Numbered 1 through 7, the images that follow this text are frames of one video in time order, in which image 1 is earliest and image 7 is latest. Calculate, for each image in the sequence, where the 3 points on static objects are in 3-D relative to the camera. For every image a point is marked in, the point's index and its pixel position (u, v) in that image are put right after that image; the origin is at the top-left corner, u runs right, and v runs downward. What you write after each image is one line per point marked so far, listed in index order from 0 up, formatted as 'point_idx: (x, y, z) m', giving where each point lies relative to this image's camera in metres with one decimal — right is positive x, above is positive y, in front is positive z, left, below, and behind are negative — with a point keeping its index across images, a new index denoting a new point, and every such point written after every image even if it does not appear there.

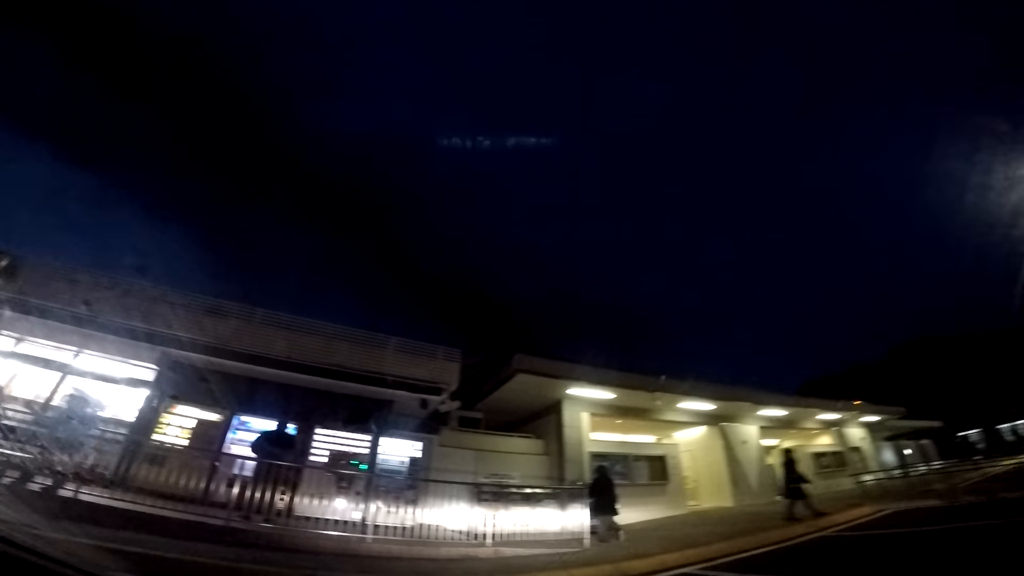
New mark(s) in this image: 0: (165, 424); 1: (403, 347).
0: (-7.2, -2.8, +8.4) m
1: (-2.5, -1.4, +9.5) m
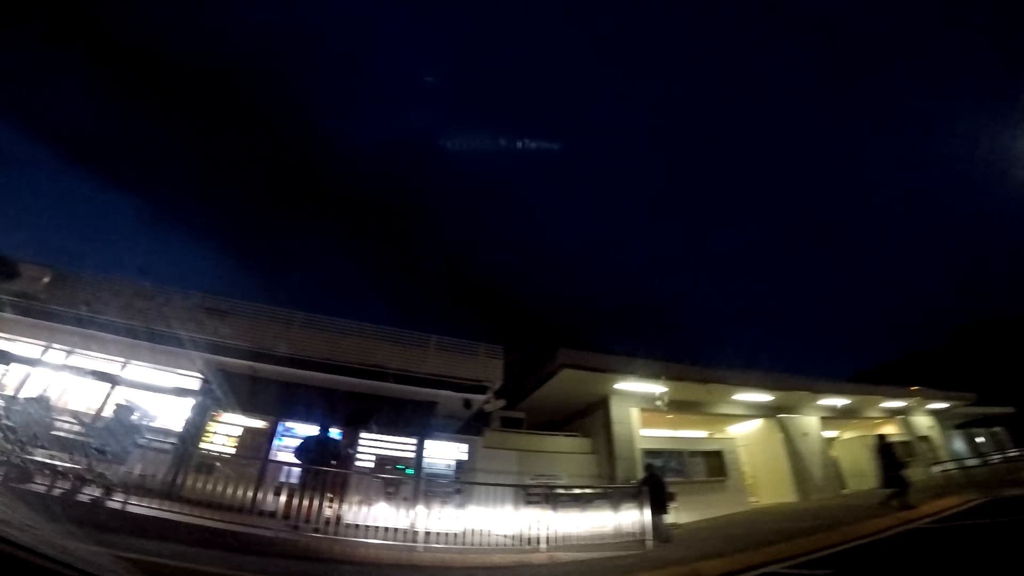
0: (-6.2, -3.0, +8.3) m
1: (-1.5, -1.3, +9.1) m
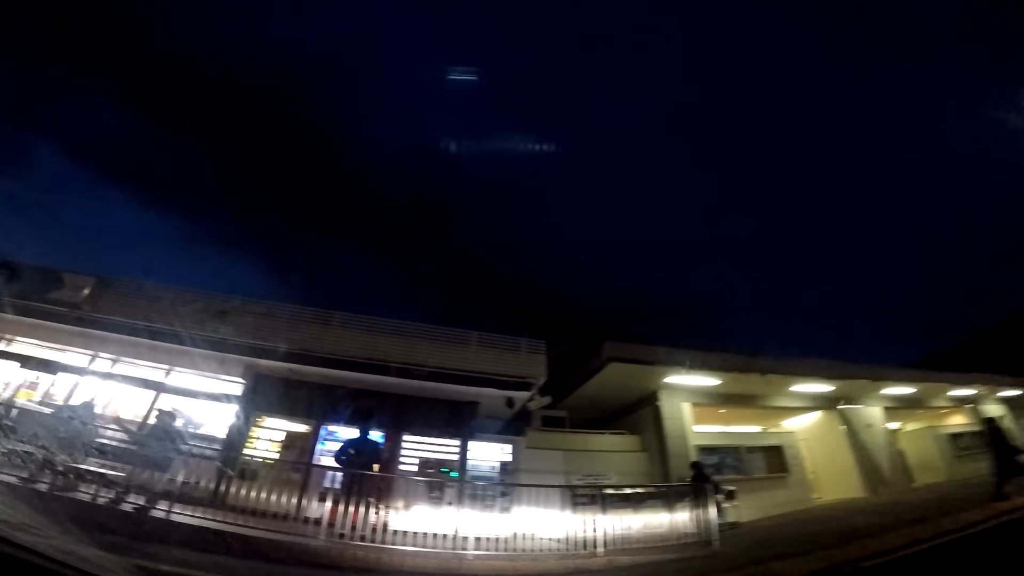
0: (-5.2, -3.1, +8.2) m
1: (-0.5, -1.1, +8.6) m
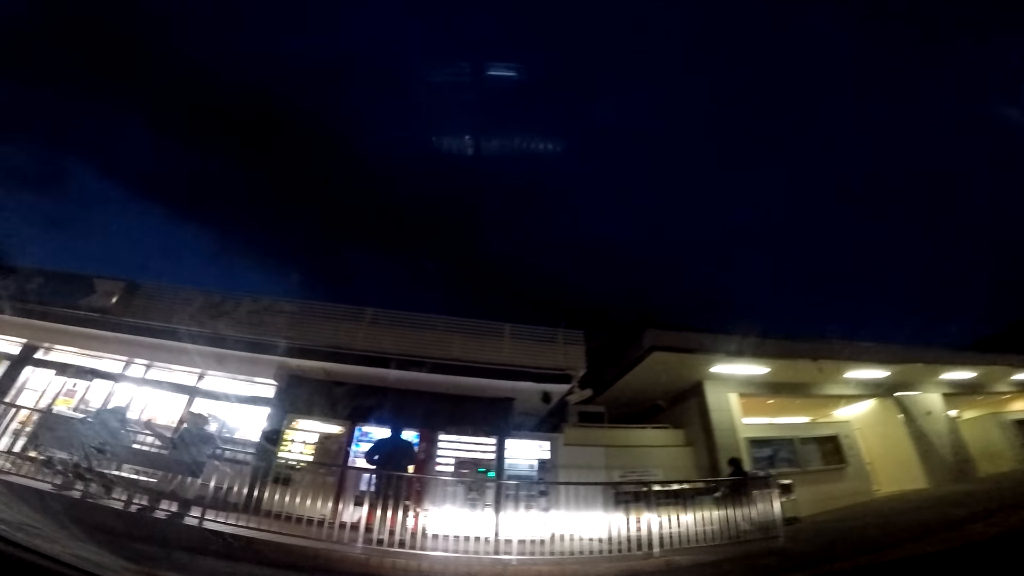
0: (-4.4, -3.0, +8.0) m
1: (+0.2, -0.9, +8.2) m
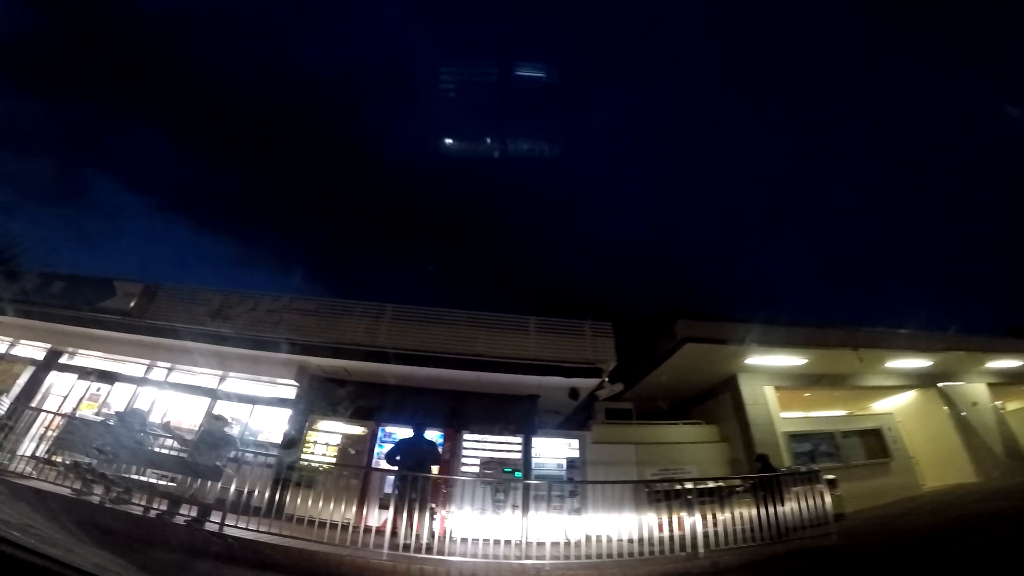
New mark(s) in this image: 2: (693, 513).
0: (-3.9, -3.0, +7.8) m
1: (+0.6, -0.7, +7.8) m
2: (+3.2, -4.0, +7.1) m
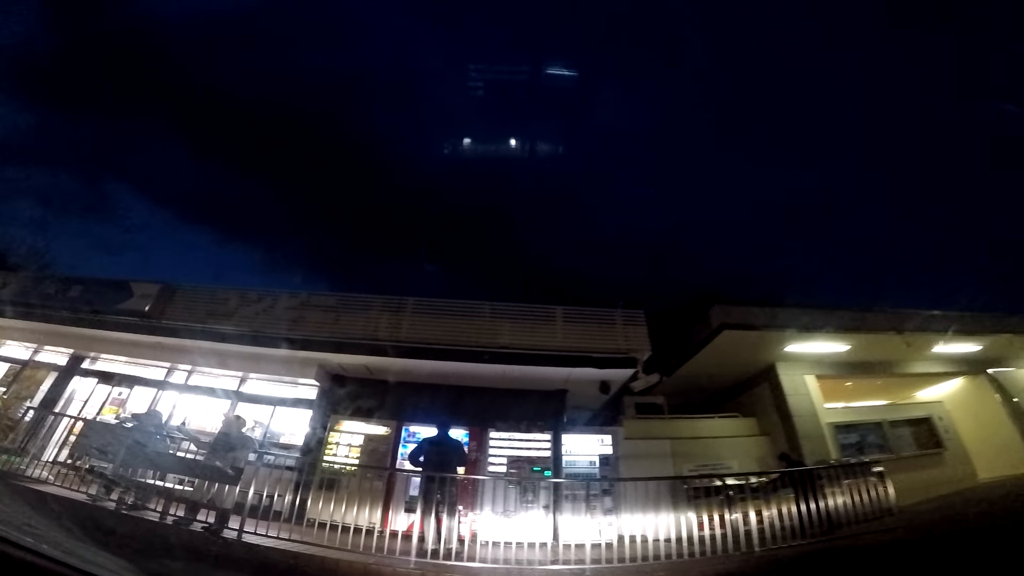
0: (-3.3, -2.9, +7.6) m
1: (+1.1, -0.5, +7.4) m
2: (+3.7, -3.7, +6.6) m
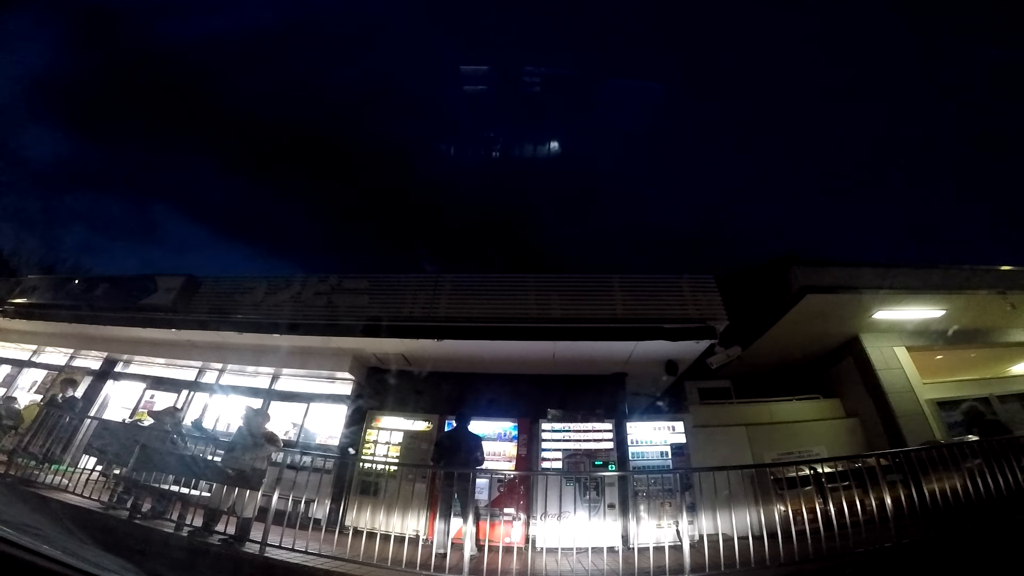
0: (-2.4, -2.6, +6.9) m
1: (+1.9, +0.1, +6.4) m
2: (+4.6, -2.9, +5.5) m
